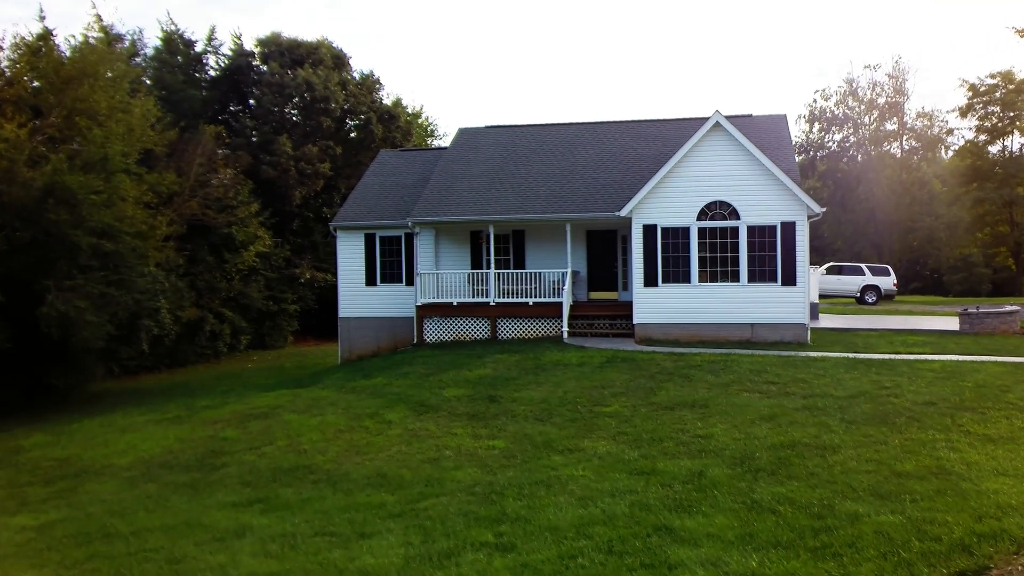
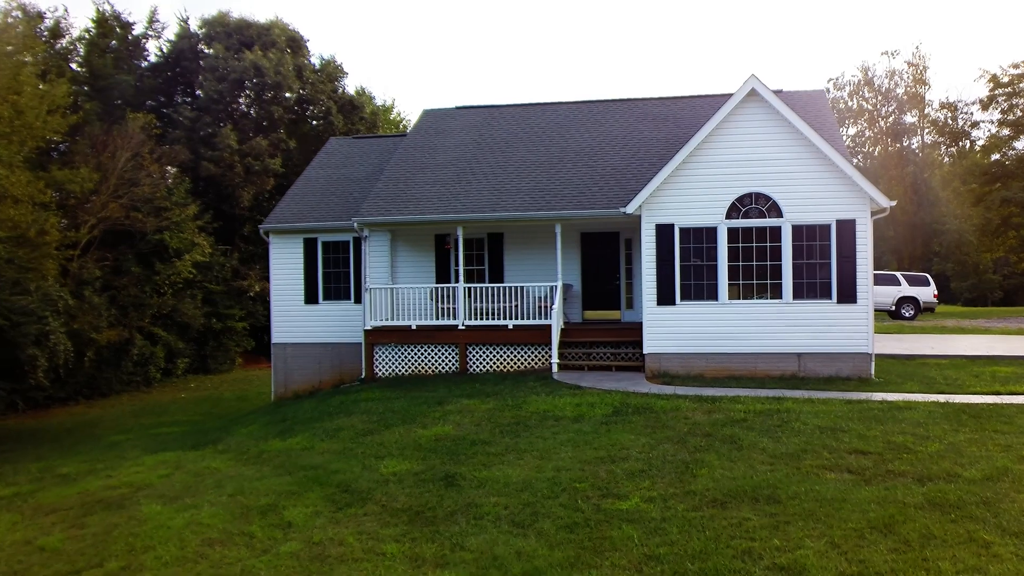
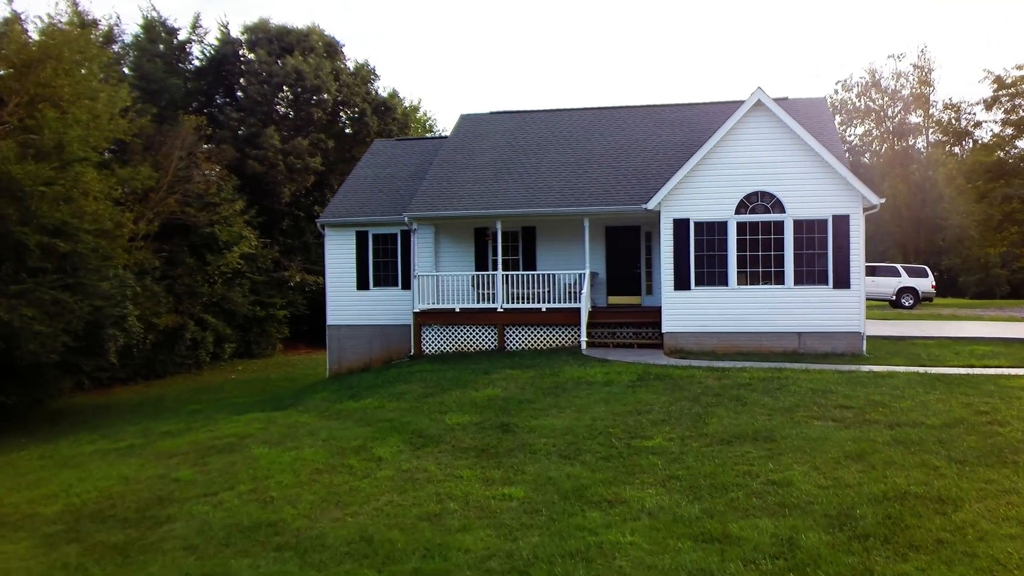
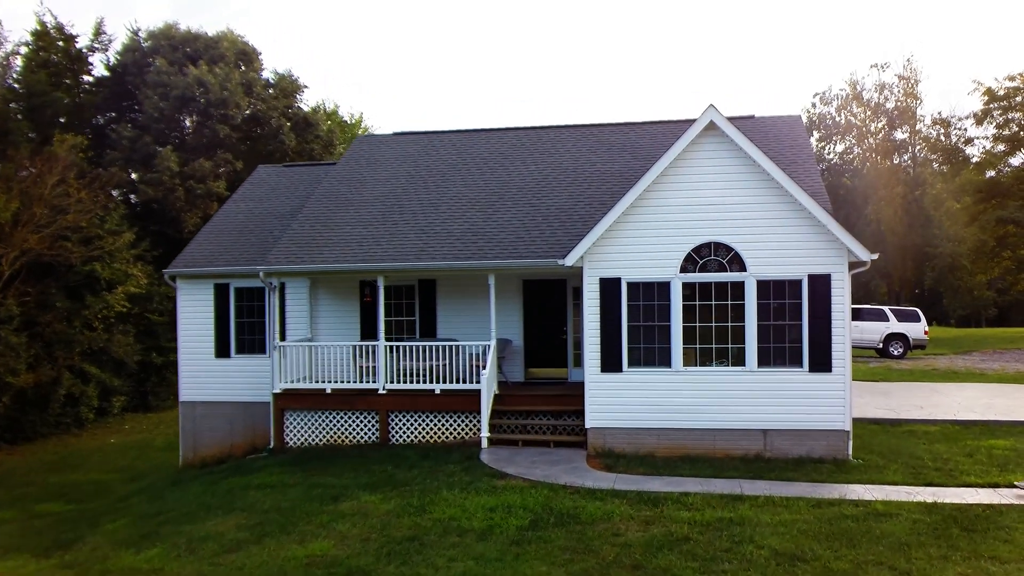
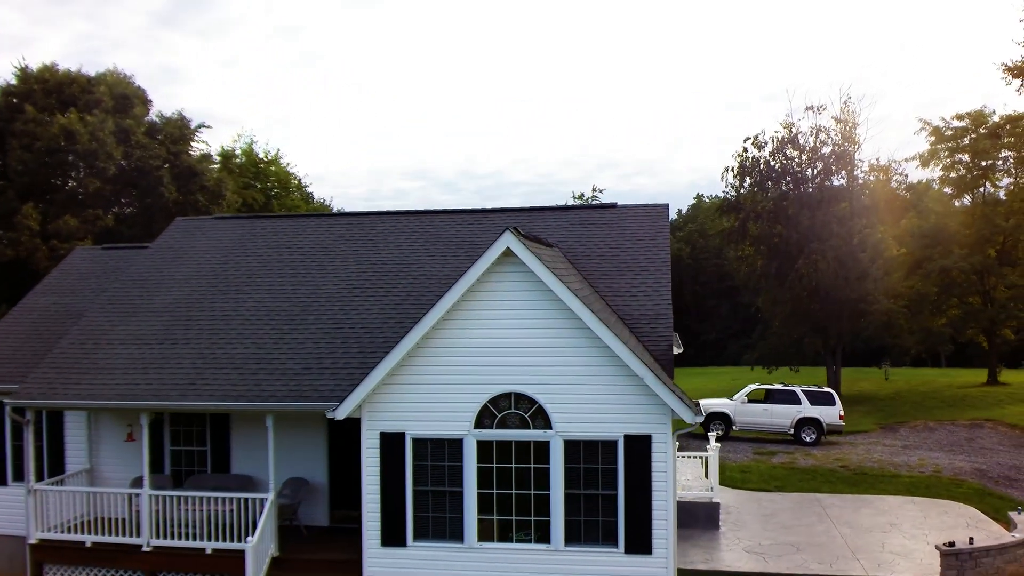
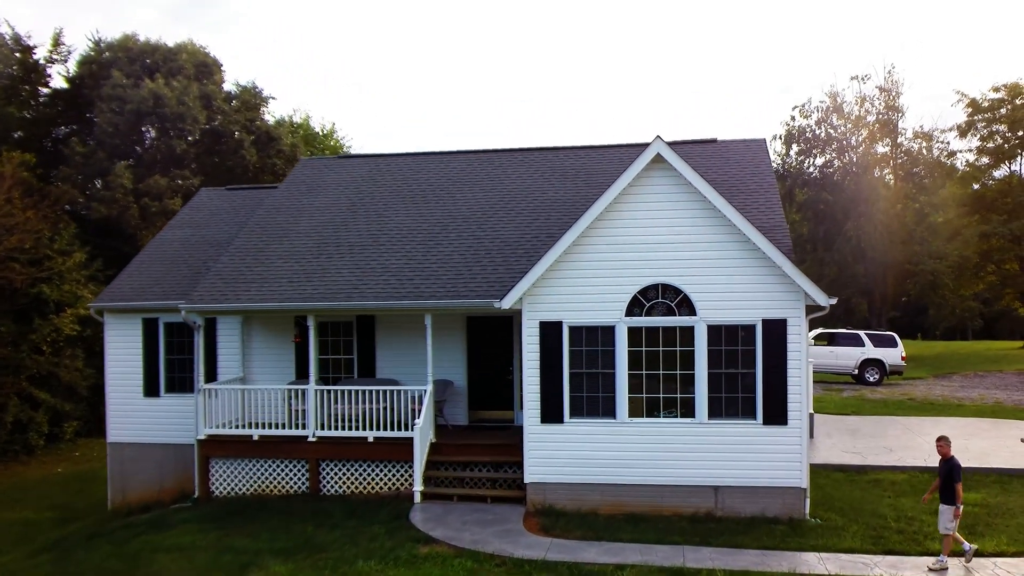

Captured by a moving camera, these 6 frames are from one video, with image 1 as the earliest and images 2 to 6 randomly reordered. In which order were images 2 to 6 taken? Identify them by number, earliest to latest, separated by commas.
3, 2, 4, 6, 5
